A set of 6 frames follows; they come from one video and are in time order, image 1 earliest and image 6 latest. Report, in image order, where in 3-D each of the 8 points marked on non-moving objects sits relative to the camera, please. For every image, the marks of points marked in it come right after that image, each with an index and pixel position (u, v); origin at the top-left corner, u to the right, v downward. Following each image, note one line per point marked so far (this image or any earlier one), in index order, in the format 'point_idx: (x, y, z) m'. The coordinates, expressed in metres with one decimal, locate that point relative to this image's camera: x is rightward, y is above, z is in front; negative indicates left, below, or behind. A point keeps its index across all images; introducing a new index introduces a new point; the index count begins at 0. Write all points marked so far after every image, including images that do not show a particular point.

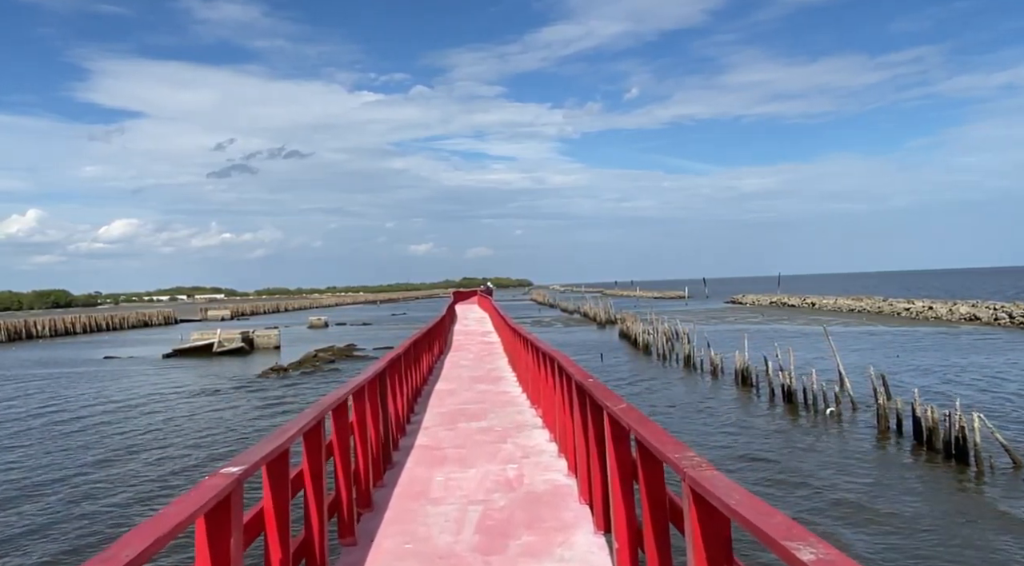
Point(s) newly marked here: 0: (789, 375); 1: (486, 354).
0: (+7.3, -2.4, +19.1) m
1: (-0.4, -1.1, +11.5) m
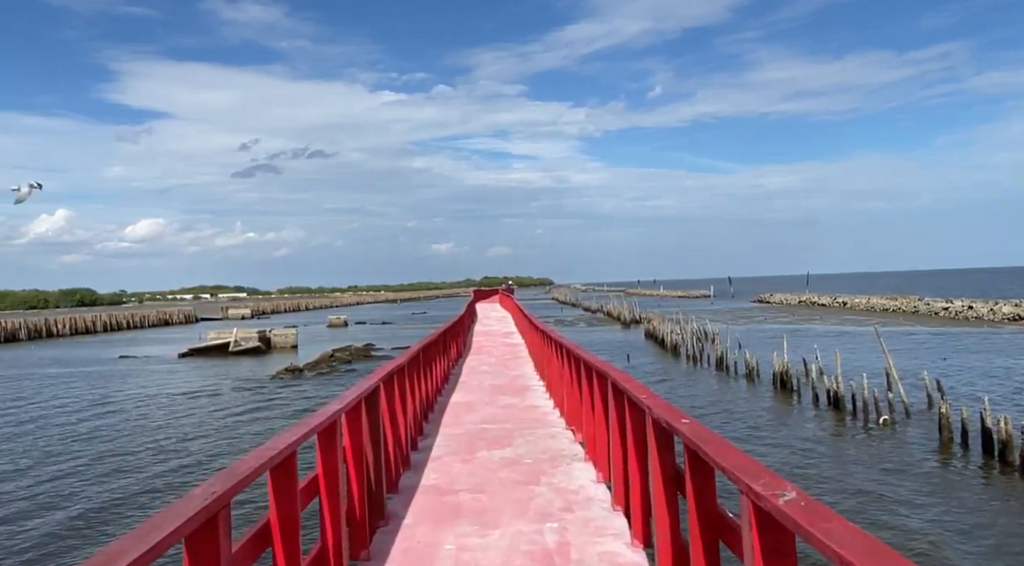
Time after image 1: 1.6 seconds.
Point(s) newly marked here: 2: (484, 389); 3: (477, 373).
0: (+7.9, -2.4, +17.7) m
1: (0.0, -1.1, +10.3) m
2: (-0.3, -1.1, +7.3) m
3: (-0.4, -1.1, +8.8) m
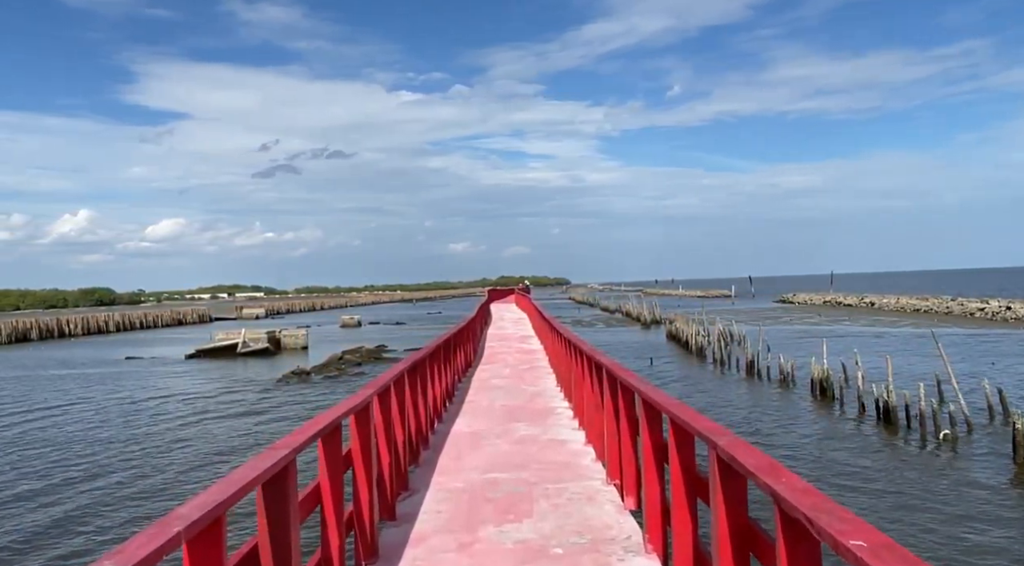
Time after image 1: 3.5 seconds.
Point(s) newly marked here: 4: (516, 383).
0: (+8.2, -2.3, +16.1) m
1: (+0.2, -1.0, +8.9) m
2: (-0.1, -1.0, +5.9) m
3: (-0.2, -1.1, +7.3) m
4: (+0.1, -1.0, +7.5) m
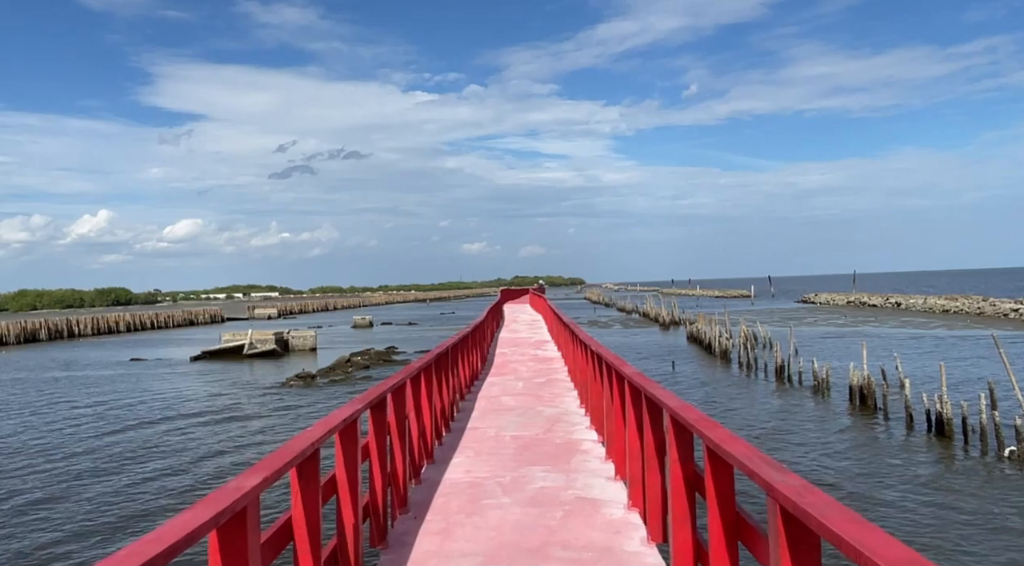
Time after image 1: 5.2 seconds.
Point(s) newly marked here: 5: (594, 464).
0: (+8.5, -2.3, +14.6) m
1: (+0.3, -1.0, +7.6) m
2: (0.0, -1.0, +4.6) m
3: (-0.1, -1.0, +6.0) m
4: (+0.2, -1.0, +6.2) m
5: (+0.5, -1.0, +4.2) m
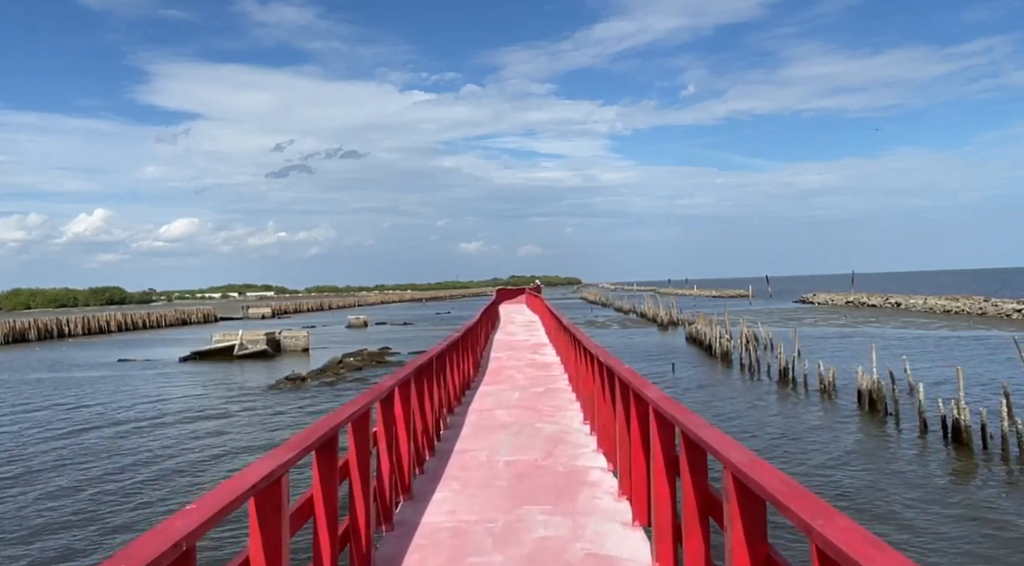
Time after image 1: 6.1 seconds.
0: (+8.4, -2.3, +14.0) m
1: (+0.3, -1.0, +6.9) m
2: (-0.1, -1.0, +3.9) m
3: (-0.2, -1.0, +5.4) m
4: (+0.1, -1.0, +5.5) m
5: (+0.4, -1.0, +3.5) m
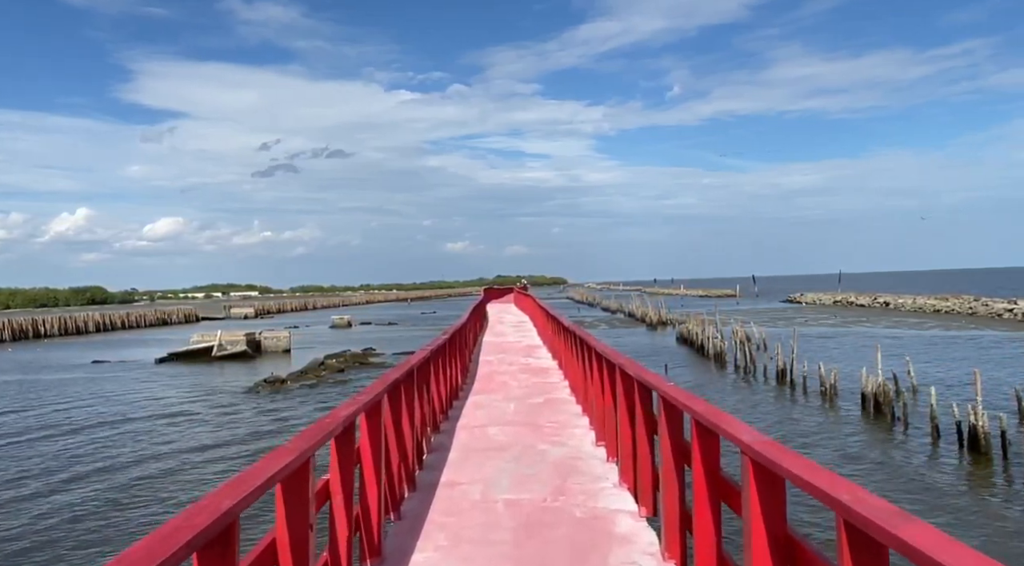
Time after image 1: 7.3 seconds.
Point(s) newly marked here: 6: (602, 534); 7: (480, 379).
0: (+8.3, -2.3, +13.3) m
1: (+0.2, -1.0, +6.0) m
2: (-0.1, -1.0, +3.0) m
3: (-0.2, -1.0, +4.5) m
4: (+0.1, -1.0, +4.7) m
5: (+0.5, -1.0, +2.6) m
6: (+0.3, -1.0, +3.0) m
7: (-0.3, -1.0, +8.1) m
